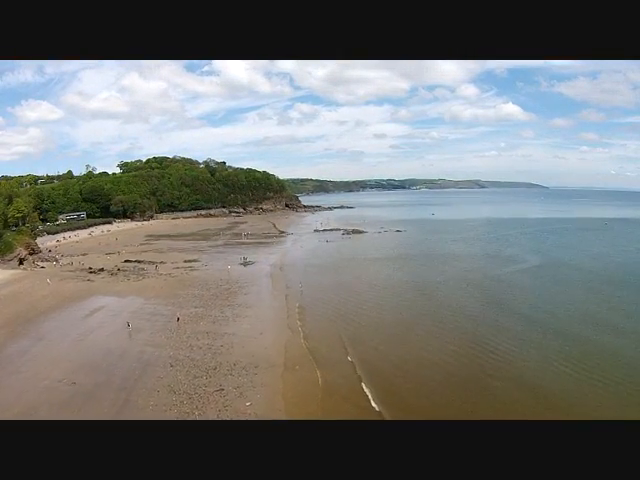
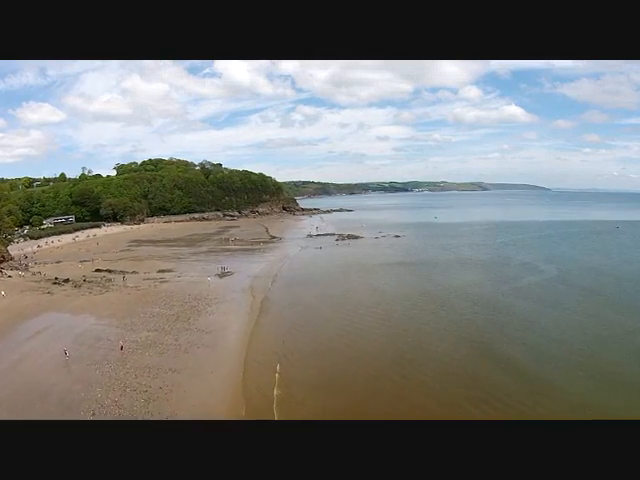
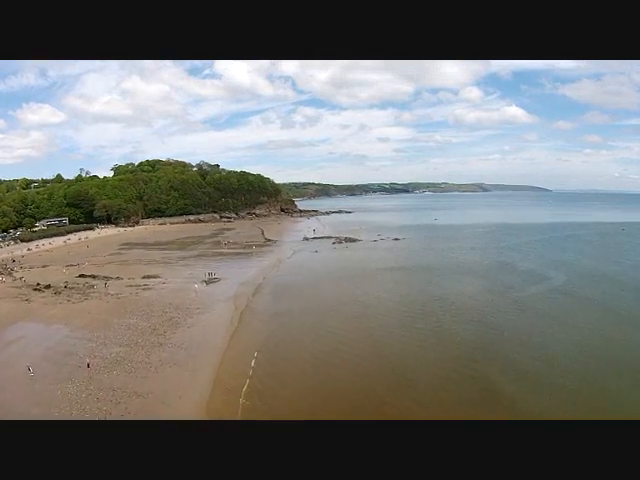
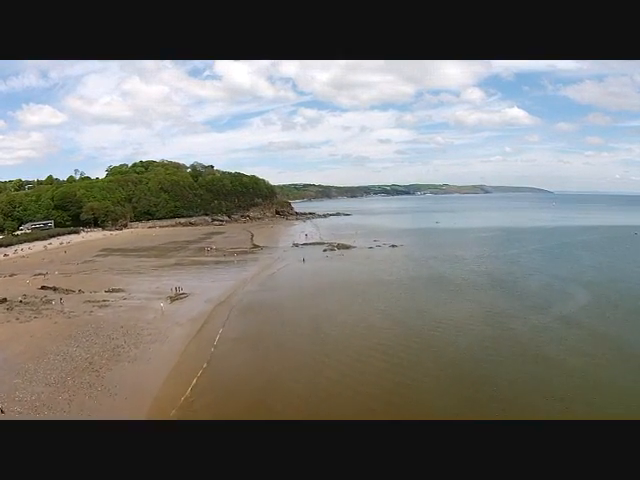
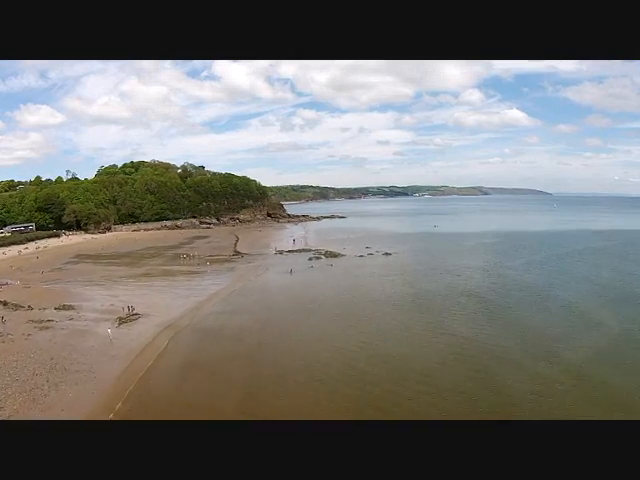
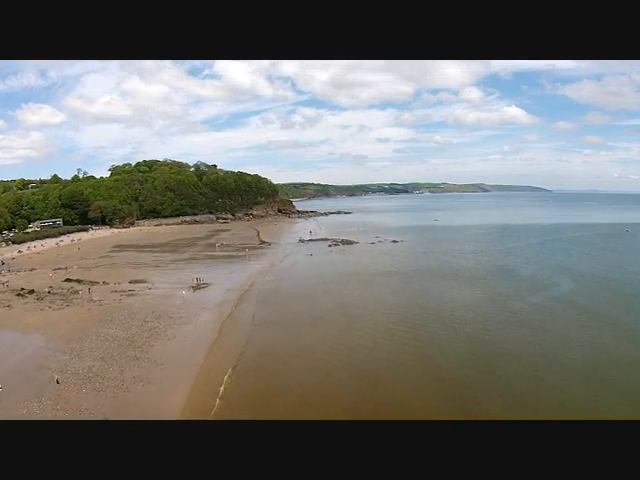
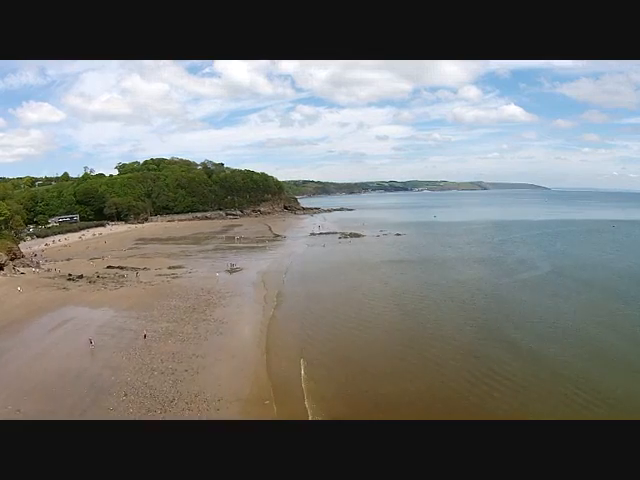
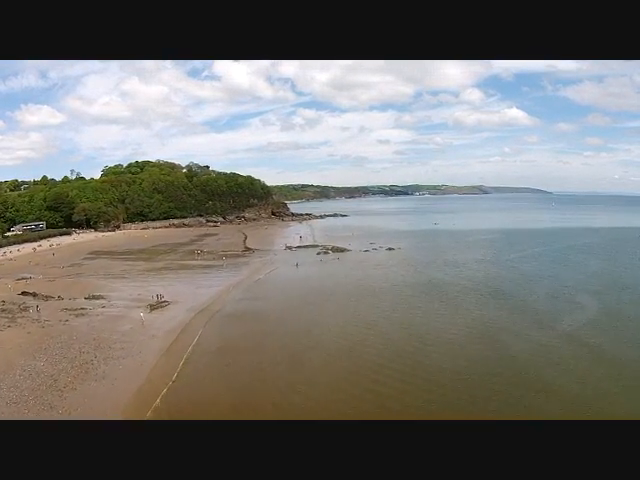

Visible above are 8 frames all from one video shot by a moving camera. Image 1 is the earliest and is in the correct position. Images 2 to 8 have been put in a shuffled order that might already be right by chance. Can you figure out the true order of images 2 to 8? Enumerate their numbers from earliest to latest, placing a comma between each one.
7, 2, 3, 6, 4, 8, 5
